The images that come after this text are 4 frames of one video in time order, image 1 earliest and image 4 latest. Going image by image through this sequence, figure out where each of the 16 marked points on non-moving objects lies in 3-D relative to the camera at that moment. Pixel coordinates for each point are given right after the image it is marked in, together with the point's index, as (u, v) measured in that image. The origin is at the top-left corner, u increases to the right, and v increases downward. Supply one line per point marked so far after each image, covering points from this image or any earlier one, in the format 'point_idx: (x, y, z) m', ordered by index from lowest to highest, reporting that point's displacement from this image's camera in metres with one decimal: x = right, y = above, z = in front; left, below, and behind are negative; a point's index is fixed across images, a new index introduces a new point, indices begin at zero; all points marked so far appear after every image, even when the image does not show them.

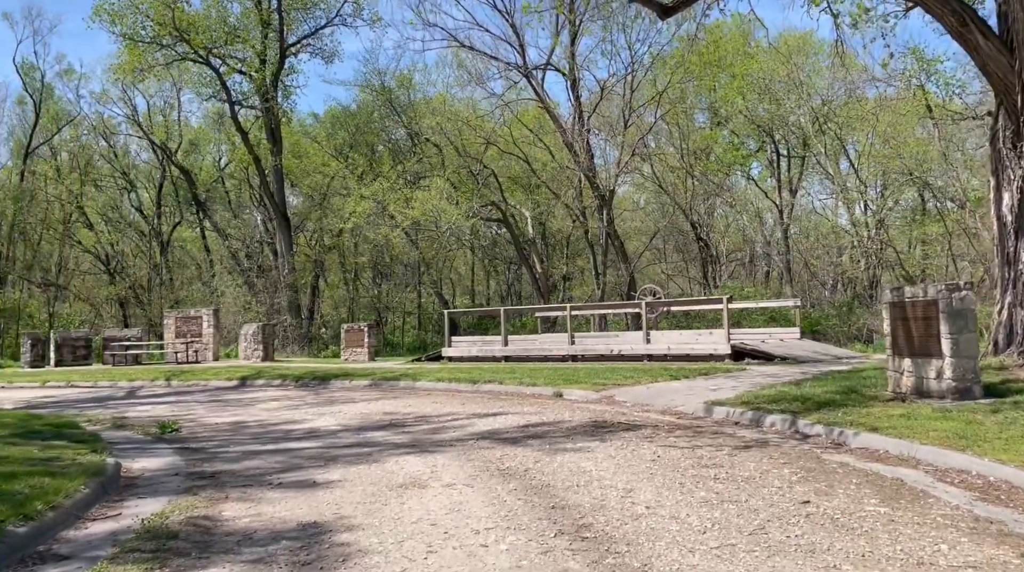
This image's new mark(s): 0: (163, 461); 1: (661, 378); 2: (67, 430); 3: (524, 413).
0: (-3.7, -1.8, +10.6) m
1: (+2.0, -1.2, +13.5) m
2: (-5.7, -1.8, +12.9) m
3: (+0.1, -1.5, +11.7) m
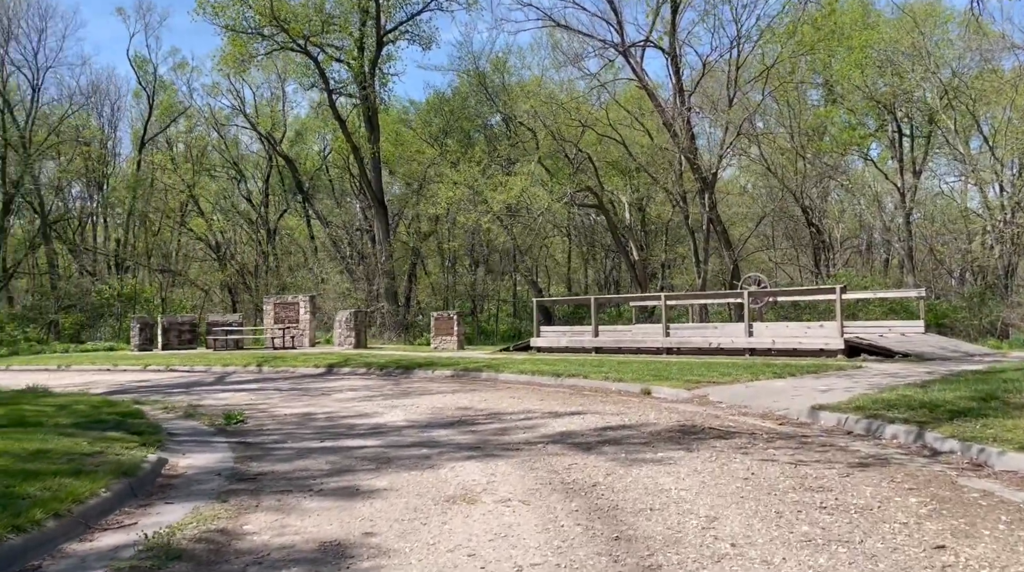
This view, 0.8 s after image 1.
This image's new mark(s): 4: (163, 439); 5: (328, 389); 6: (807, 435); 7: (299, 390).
0: (-2.9, -1.7, +9.9) m
1: (+3.0, -1.1, +12.1) m
2: (-4.7, -1.6, +12.3) m
3: (+1.0, -1.3, +10.5) m
4: (-3.7, -1.6, +10.7) m
5: (-2.9, -1.6, +16.0) m
6: (+2.3, -1.2, +8.0) m
7: (-3.4, -1.7, +16.0) m
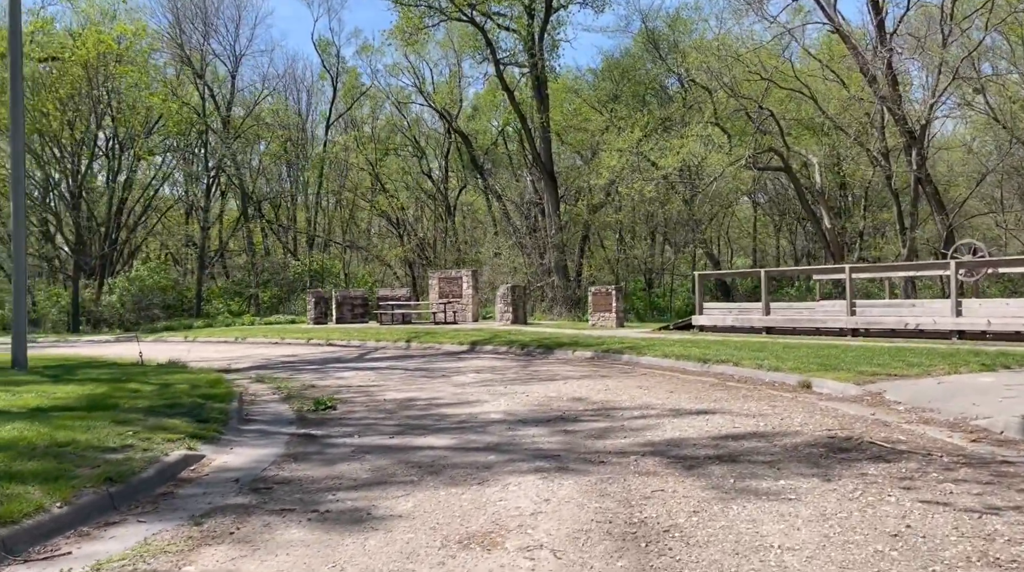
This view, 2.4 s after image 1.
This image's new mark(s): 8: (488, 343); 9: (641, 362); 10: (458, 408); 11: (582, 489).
0: (-2.0, -1.4, +8.4) m
1: (+4.2, -0.7, +9.3) m
2: (-3.3, -1.2, +11.2) m
3: (+1.9, -1.0, +8.2) m
4: (-2.7, -1.3, +9.4) m
5: (-0.8, -1.2, +14.4) m
6: (+2.7, -0.9, +5.5) m
7: (-1.3, -1.2, +14.5) m
8: (-0.4, -1.0, +17.4) m
9: (+1.6, -0.9, +12.5) m
10: (-0.5, -1.2, +9.8) m
11: (+0.4, -1.2, +5.7) m
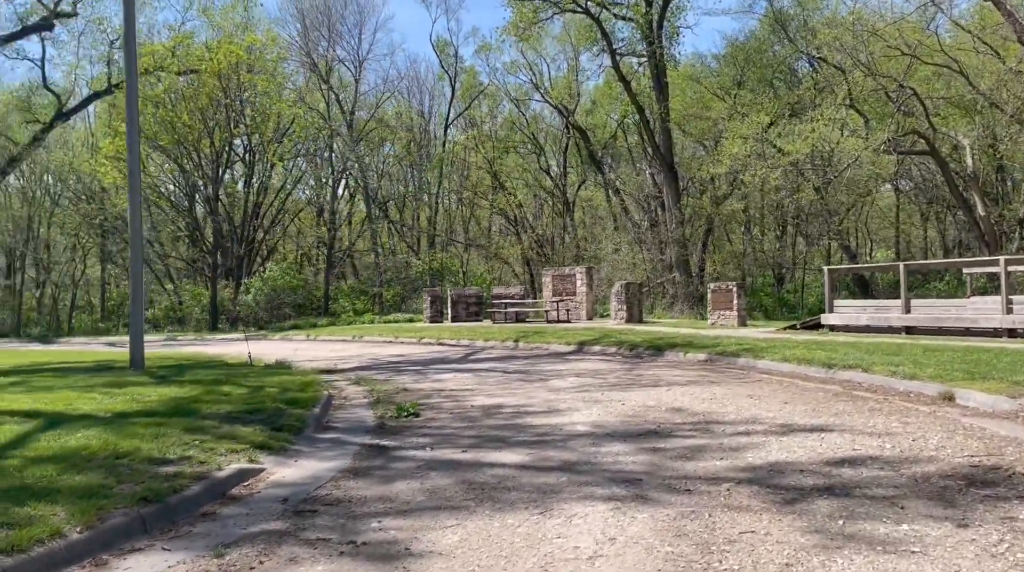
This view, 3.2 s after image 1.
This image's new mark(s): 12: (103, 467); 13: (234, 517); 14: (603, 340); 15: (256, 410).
0: (-1.4, -1.4, +7.8) m
1: (+4.9, -0.7, +7.9) m
2: (-2.2, -1.2, +10.7) m
3: (+2.5, -1.0, +7.0) m
4: (-1.9, -1.3, +8.8) m
5: (+0.6, -1.2, +13.6) m
6: (+3.0, -0.9, +4.3) m
7: (+0.2, -1.2, +13.7) m
8: (+1.4, -1.0, +16.4) m
9: (+2.8, -0.9, +11.3) m
10: (+0.3, -1.2, +8.9) m
11: (+0.7, -1.1, +4.8) m
12: (-2.8, -1.2, +7.0) m
13: (-1.6, -1.4, +6.0) m
14: (+1.5, -0.9, +16.9) m
15: (-2.6, -1.2, +10.2) m
